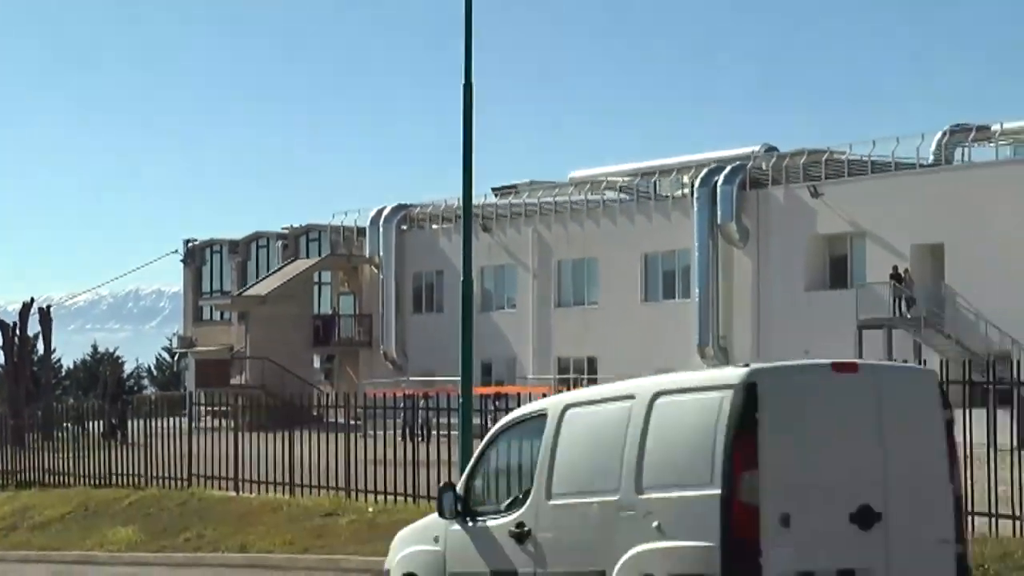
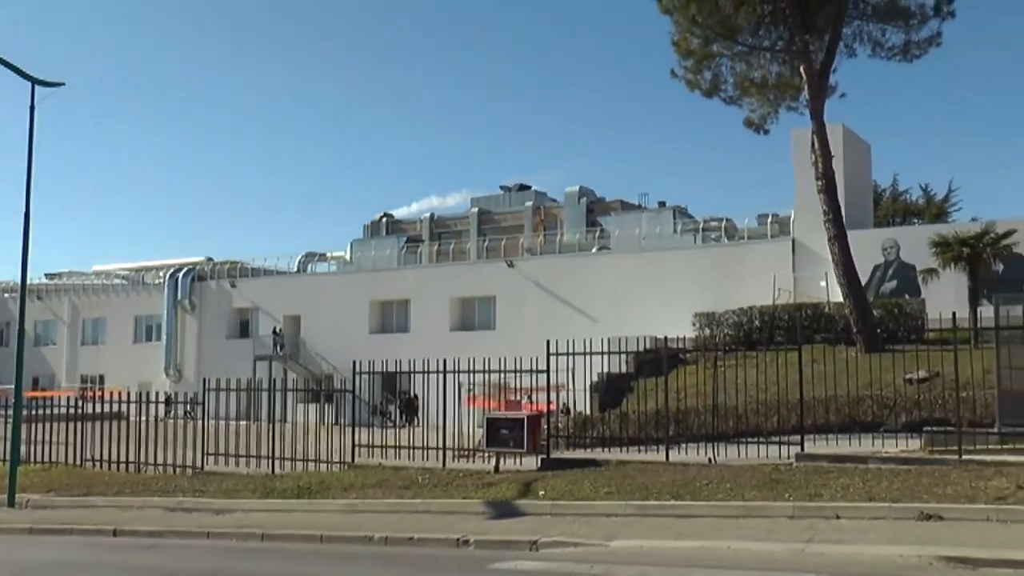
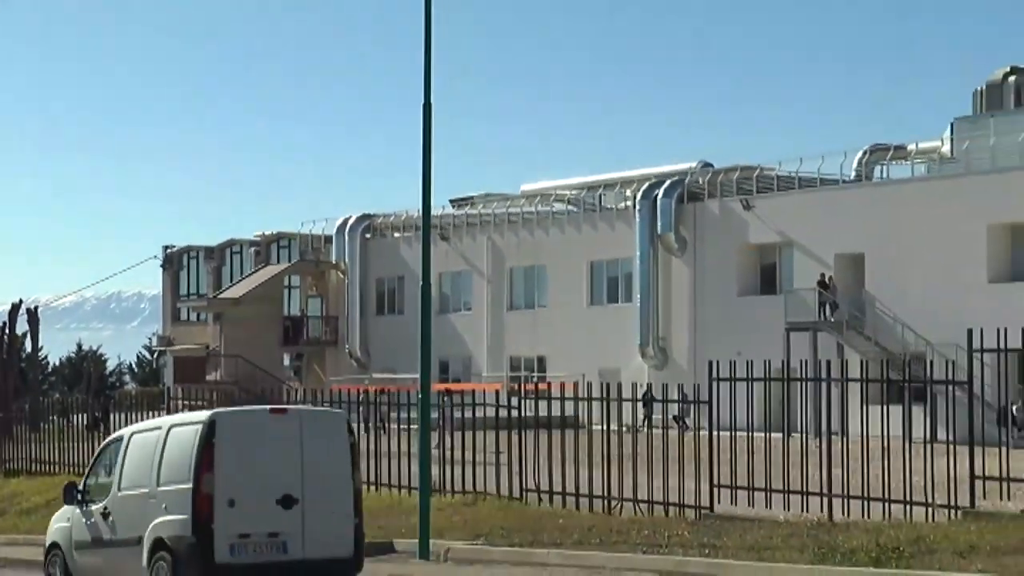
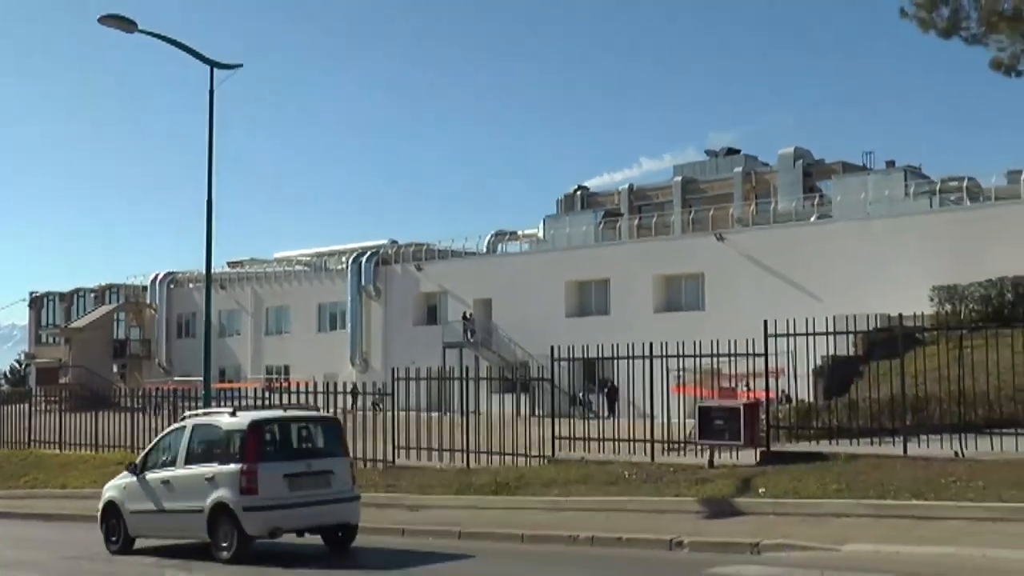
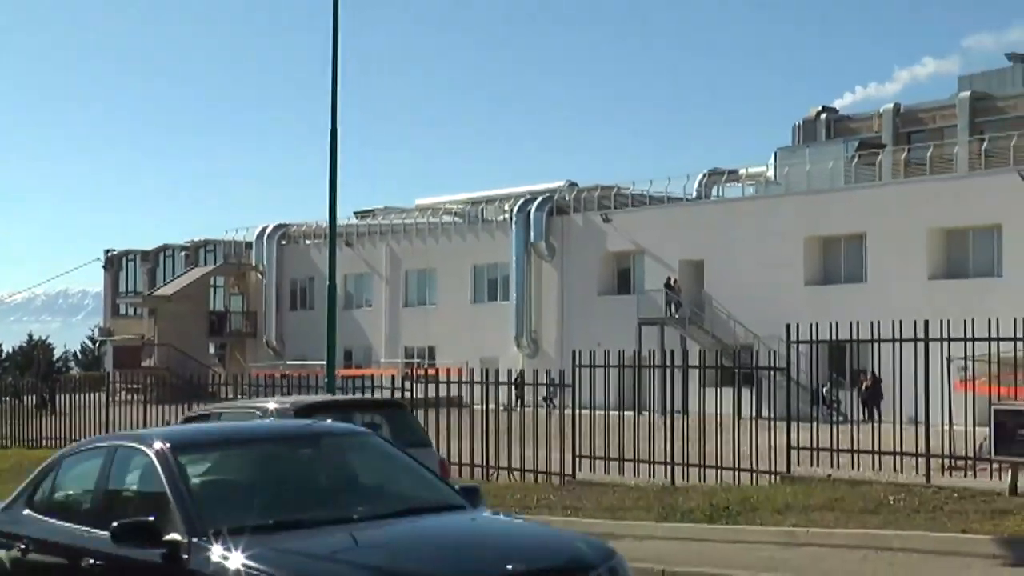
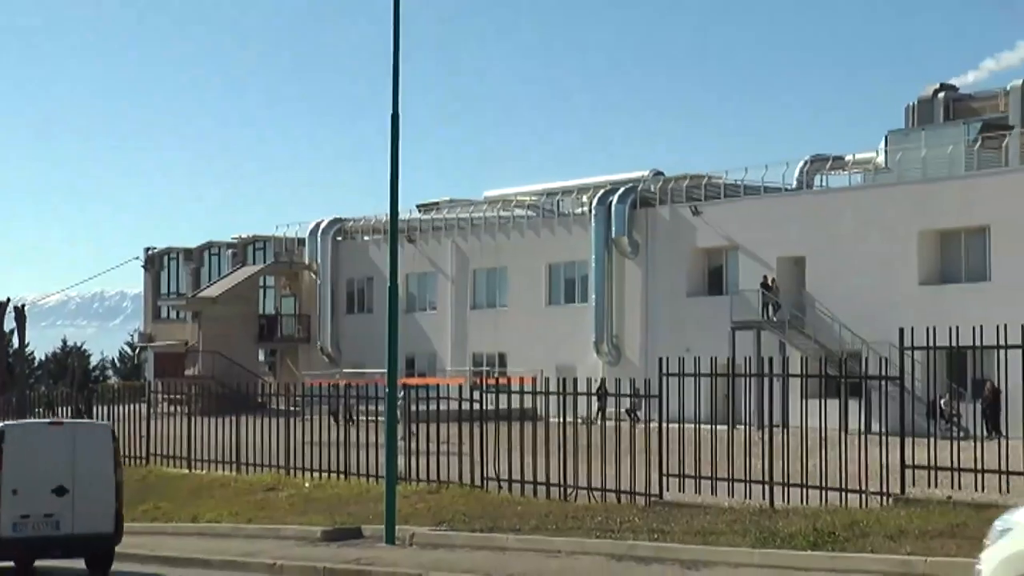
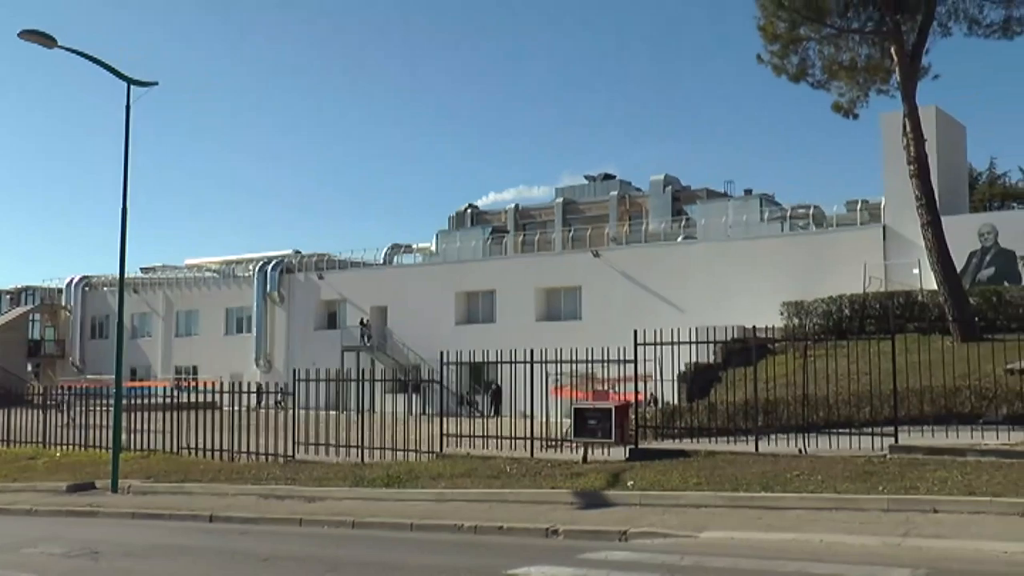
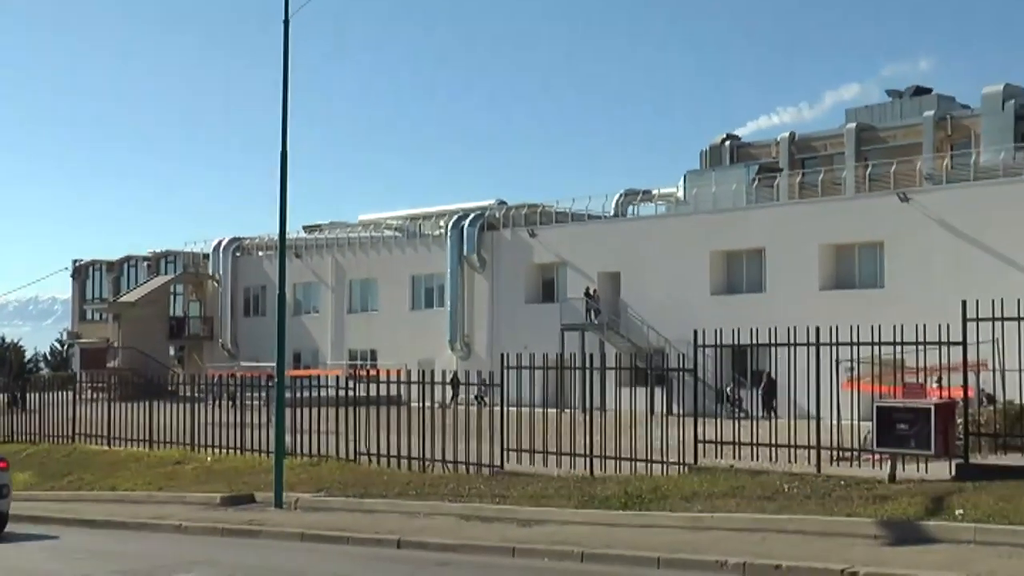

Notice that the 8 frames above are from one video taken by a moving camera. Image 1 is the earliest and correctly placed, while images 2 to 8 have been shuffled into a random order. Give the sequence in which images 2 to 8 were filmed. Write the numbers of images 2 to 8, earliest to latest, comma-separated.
3, 6, 5, 8, 4, 7, 2
